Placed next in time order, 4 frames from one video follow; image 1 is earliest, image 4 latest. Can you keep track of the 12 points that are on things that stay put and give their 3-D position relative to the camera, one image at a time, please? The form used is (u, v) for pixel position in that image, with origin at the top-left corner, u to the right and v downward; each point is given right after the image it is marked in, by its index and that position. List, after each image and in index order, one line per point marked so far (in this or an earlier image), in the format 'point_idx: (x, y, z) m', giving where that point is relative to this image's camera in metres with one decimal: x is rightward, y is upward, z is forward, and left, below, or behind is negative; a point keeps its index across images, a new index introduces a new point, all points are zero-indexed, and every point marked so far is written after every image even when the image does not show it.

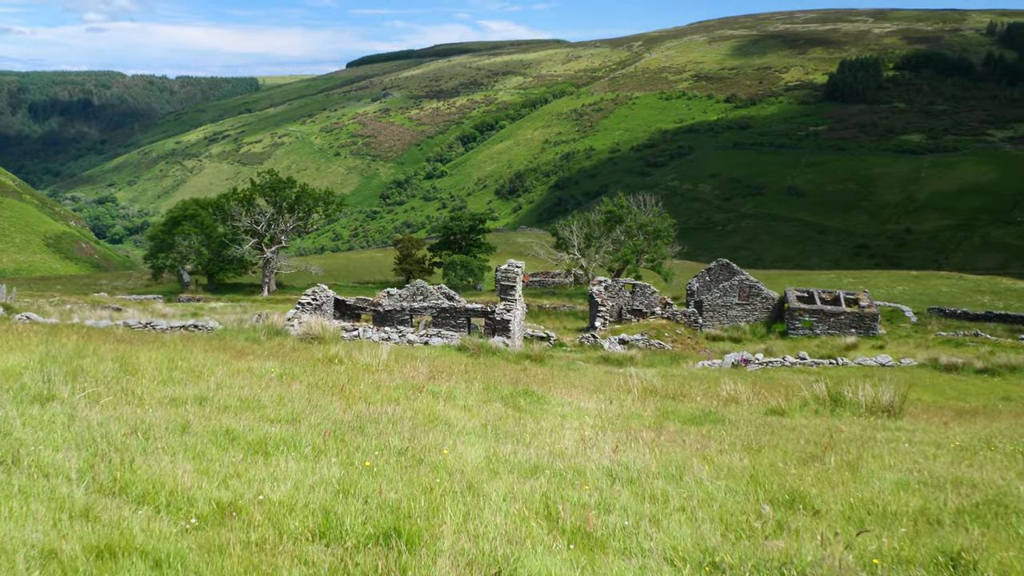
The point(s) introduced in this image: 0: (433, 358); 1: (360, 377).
0: (-2.4, -2.0, +18.1) m
1: (-2.0, -1.2, +8.4) m
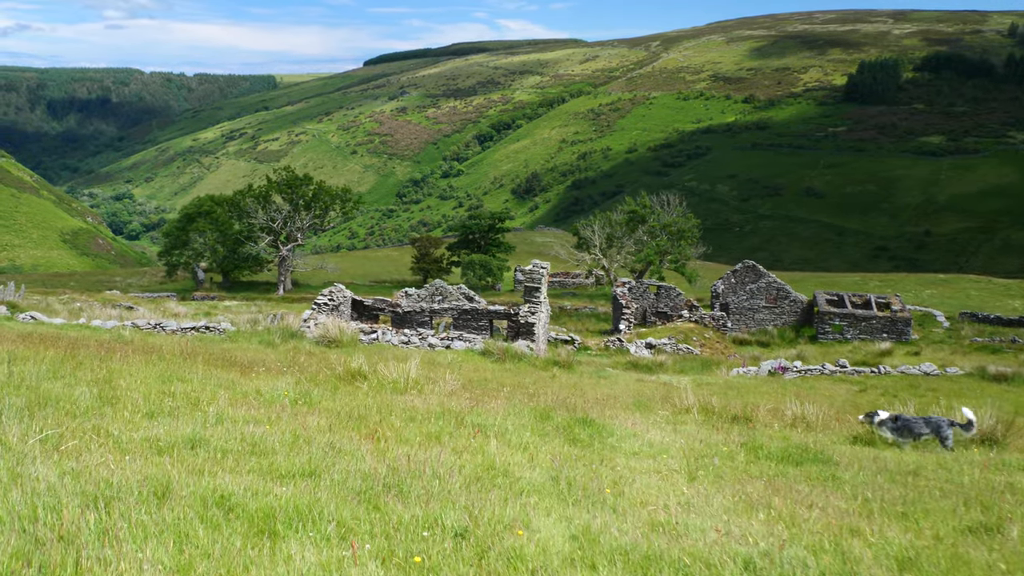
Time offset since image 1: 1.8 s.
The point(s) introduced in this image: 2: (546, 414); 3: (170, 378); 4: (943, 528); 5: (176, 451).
0: (-1.5, -2.1, +16.7) m
1: (-1.3, -1.3, +7.0) m
2: (+0.4, -1.6, +7.9) m
3: (-3.7, -1.0, +6.7) m
4: (+3.3, -1.8, +4.8) m
5: (-2.4, -1.2, +4.5) m
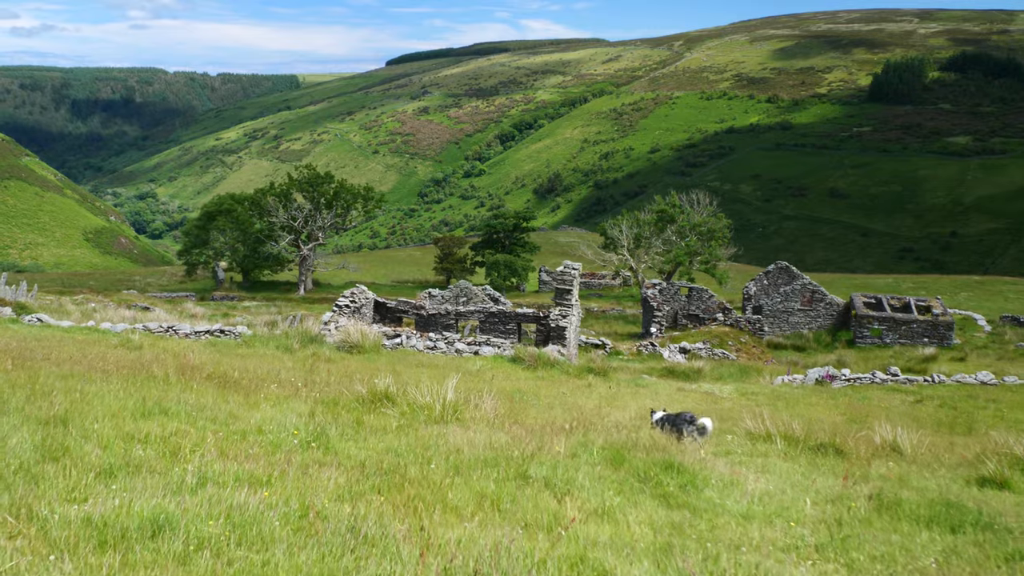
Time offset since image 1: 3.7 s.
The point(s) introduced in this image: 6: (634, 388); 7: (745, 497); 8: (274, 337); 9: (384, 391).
0: (-0.6, -2.2, +15.2) m
1: (-0.7, -1.4, +5.5) m
2: (+1.1, -1.7, +6.3) m
3: (-3.0, -1.0, +5.3) m
4: (+3.9, -1.9, +3.1) m
5: (-1.9, -1.2, +3.1) m
6: (+3.8, -3.1, +19.0) m
7: (+2.0, -1.8, +5.5) m
8: (-7.1, -1.5, +18.8) m
9: (-1.6, -1.3, +7.8) m
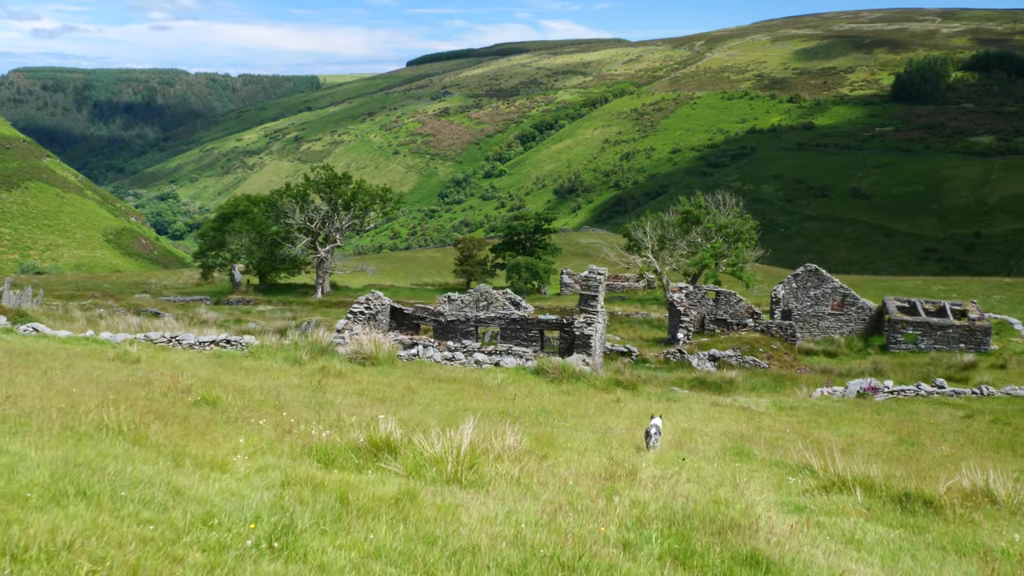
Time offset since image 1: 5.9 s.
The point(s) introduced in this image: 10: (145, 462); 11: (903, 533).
0: (0.0, -2.4, +13.8) m
1: (-0.4, -1.6, +4.2) m
2: (+1.3, -1.9, +4.9) m
3: (-2.8, -1.3, +4.0) m
4: (+4.0, -2.2, +1.6) m
5: (-1.7, -1.5, +1.7) m
6: (+4.4, -3.3, +17.5) m
7: (+2.3, -2.1, +4.0) m
8: (-6.5, -1.7, +17.6) m
9: (-1.3, -1.5, +6.5) m
10: (-2.8, -1.3, +4.9) m
11: (+3.9, -2.5, +6.3) m
